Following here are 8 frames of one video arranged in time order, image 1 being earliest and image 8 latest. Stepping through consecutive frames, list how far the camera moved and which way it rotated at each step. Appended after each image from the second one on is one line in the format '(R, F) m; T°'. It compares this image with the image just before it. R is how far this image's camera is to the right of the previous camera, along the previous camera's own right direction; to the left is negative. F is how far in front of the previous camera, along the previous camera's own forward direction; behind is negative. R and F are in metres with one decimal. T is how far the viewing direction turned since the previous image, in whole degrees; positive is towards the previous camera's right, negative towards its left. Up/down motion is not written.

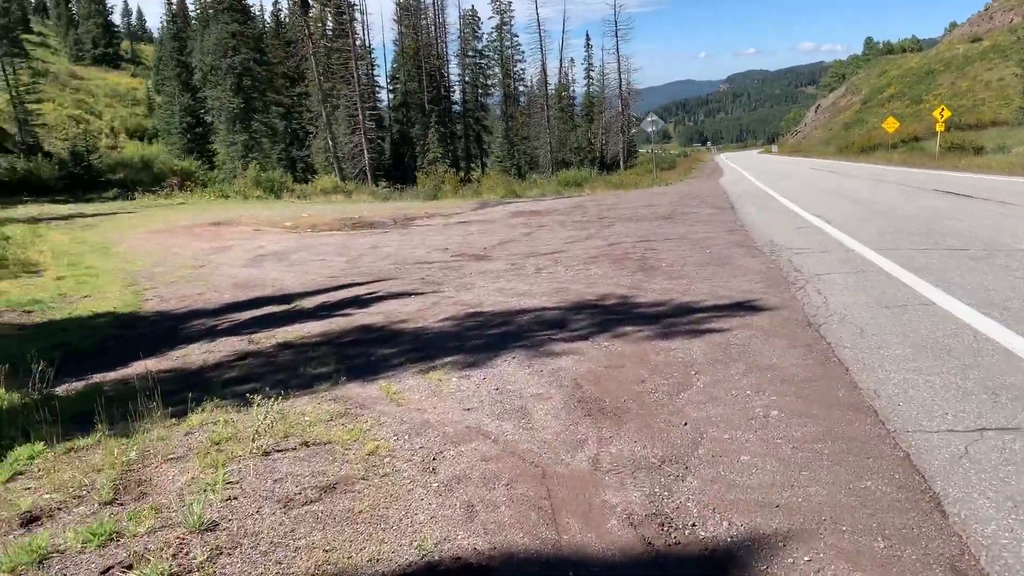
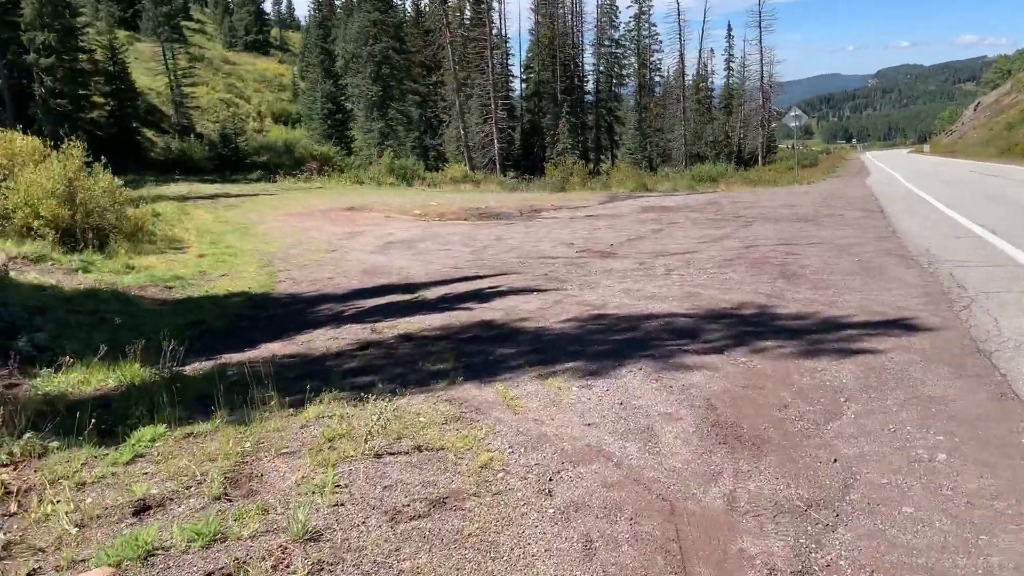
(0.0, +0.3) m; -8°
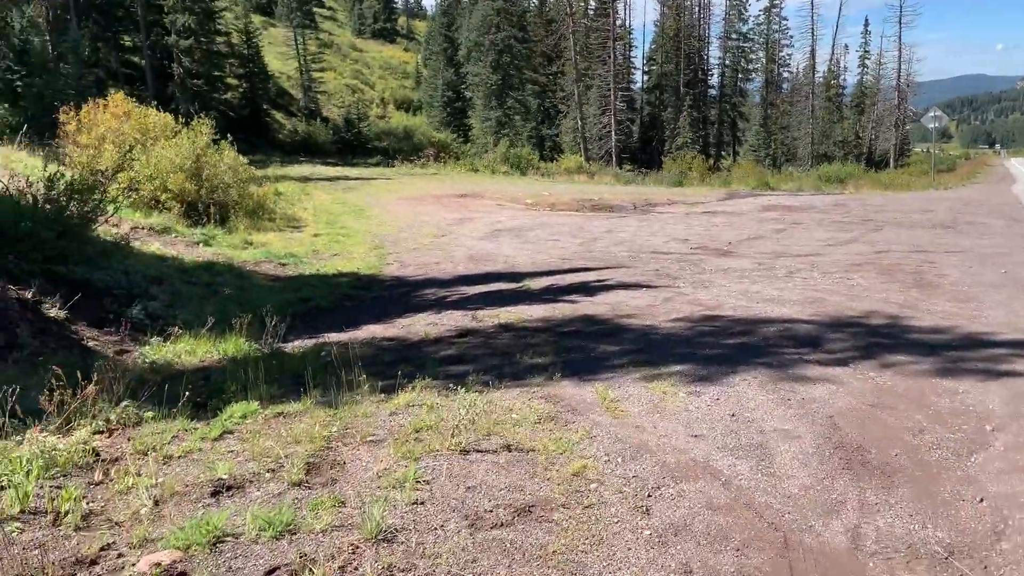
(0.0, +0.3) m; -7°
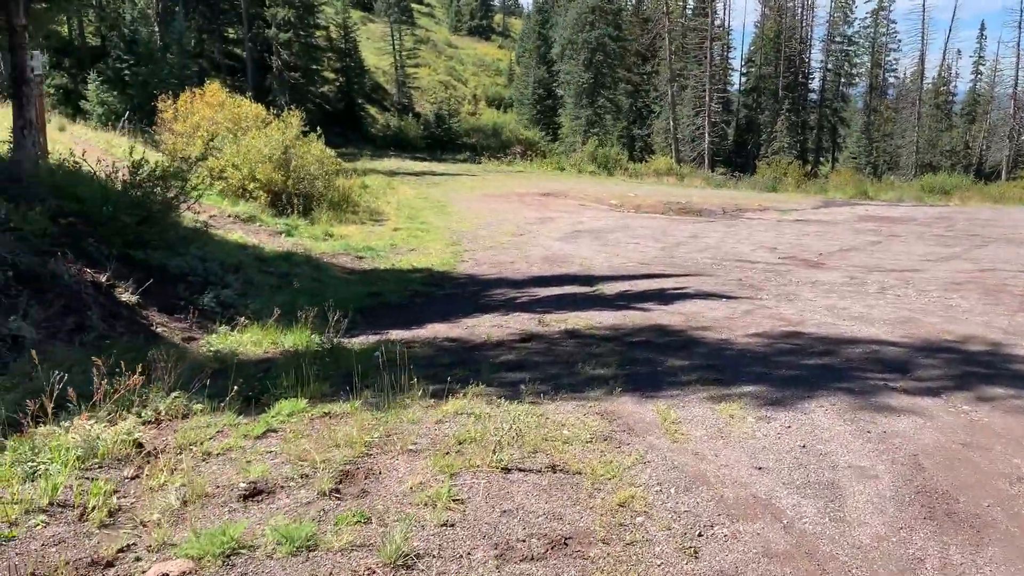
(+0.1, +0.3) m; -6°
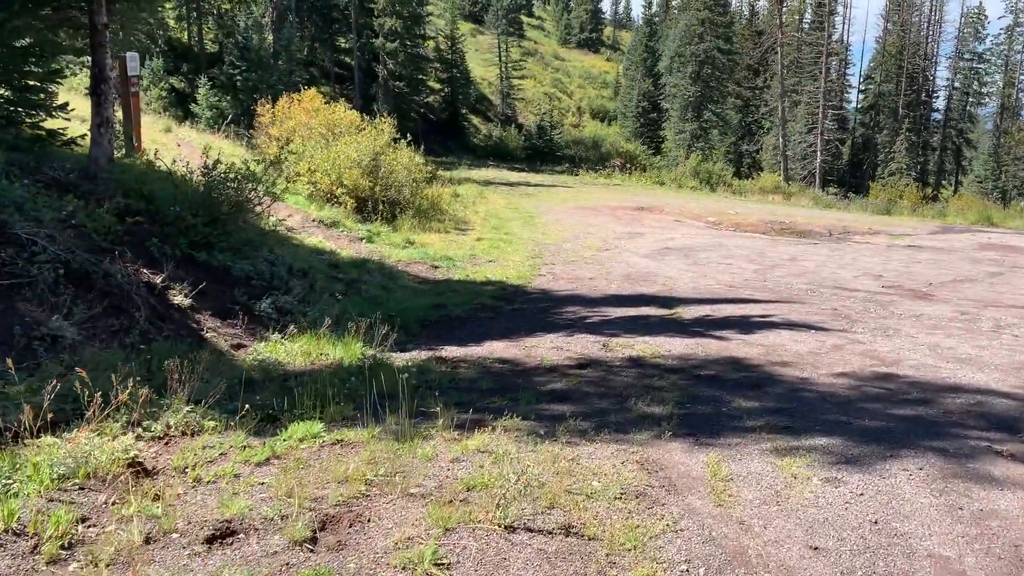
(+0.3, +0.5) m; -7°
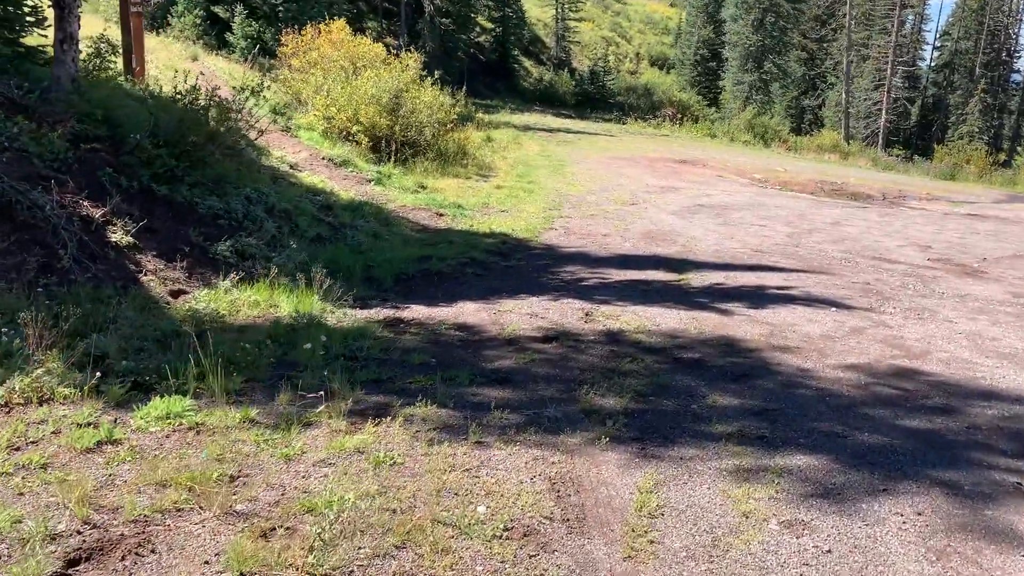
(+0.5, +0.9) m; -3°
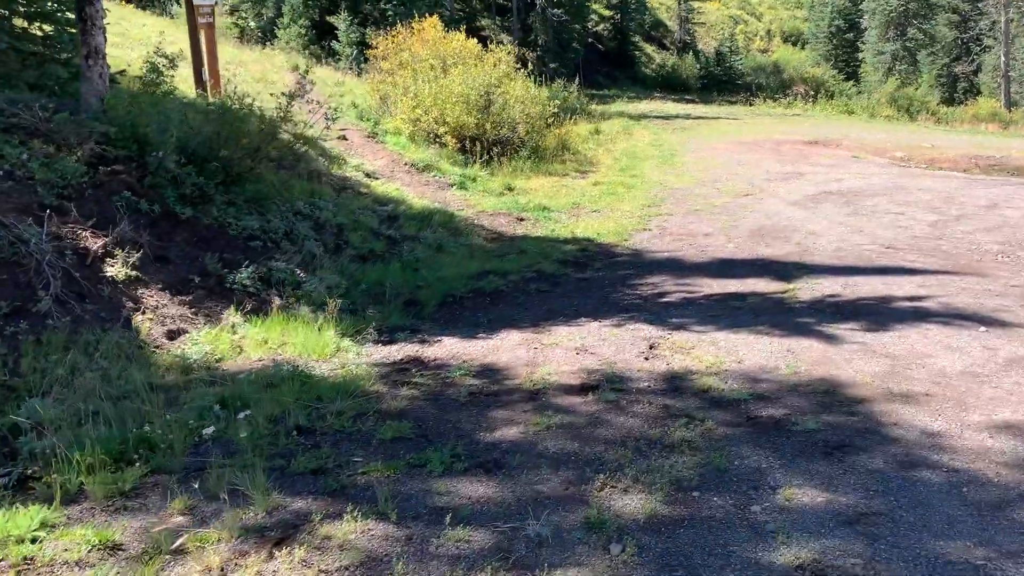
(+0.5, +1.2) m; -9°
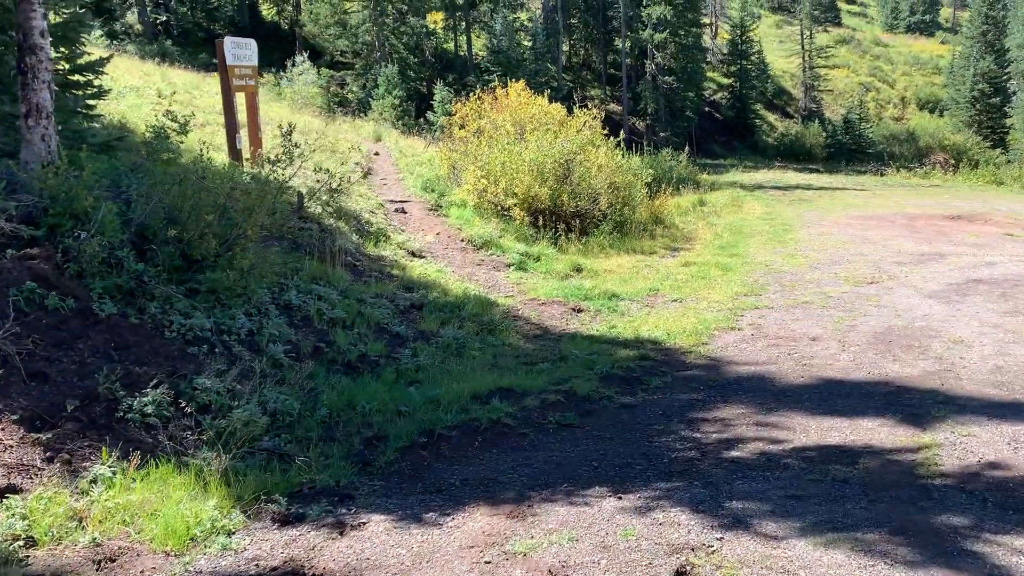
(+0.6, +1.9) m; -8°
